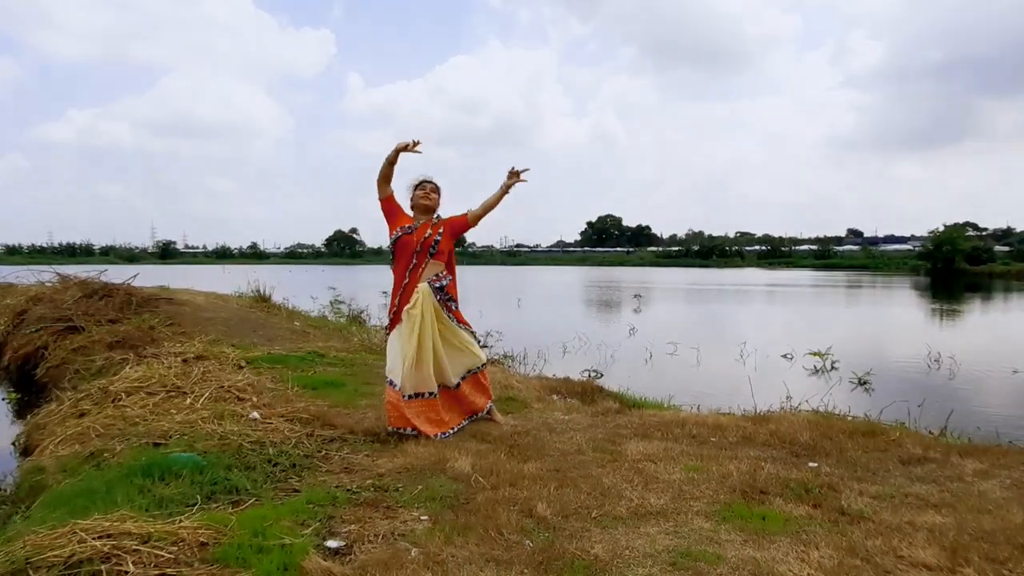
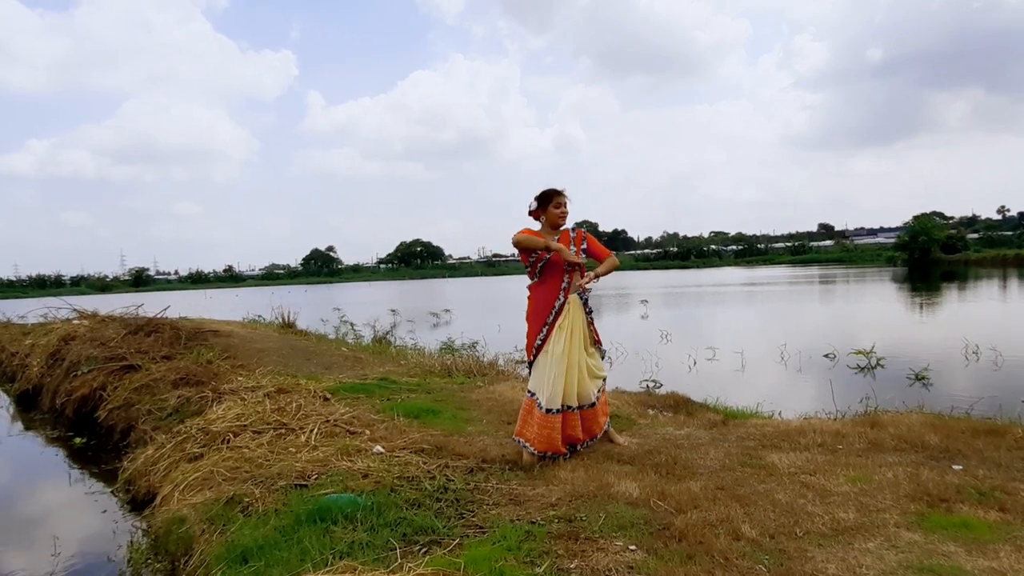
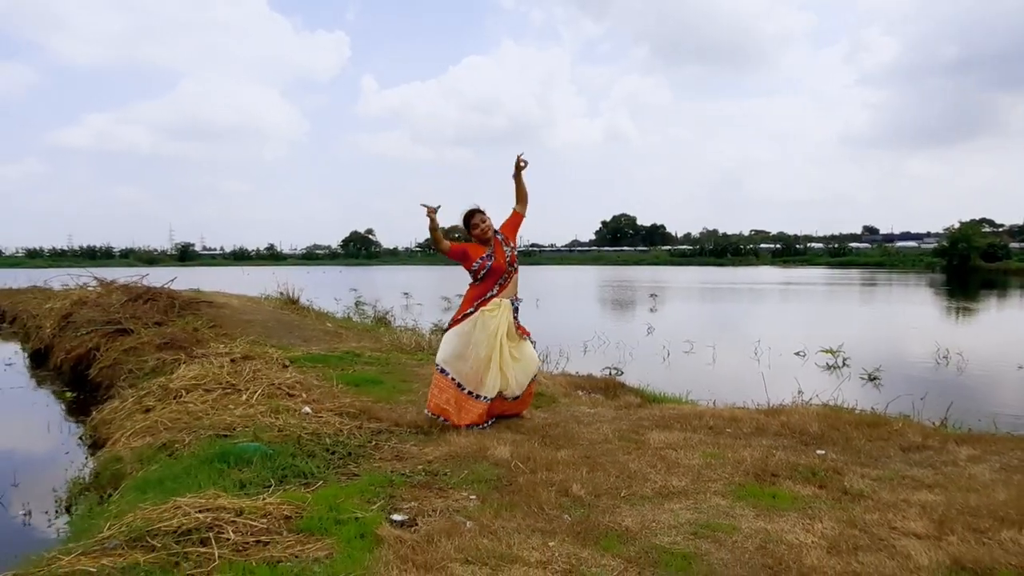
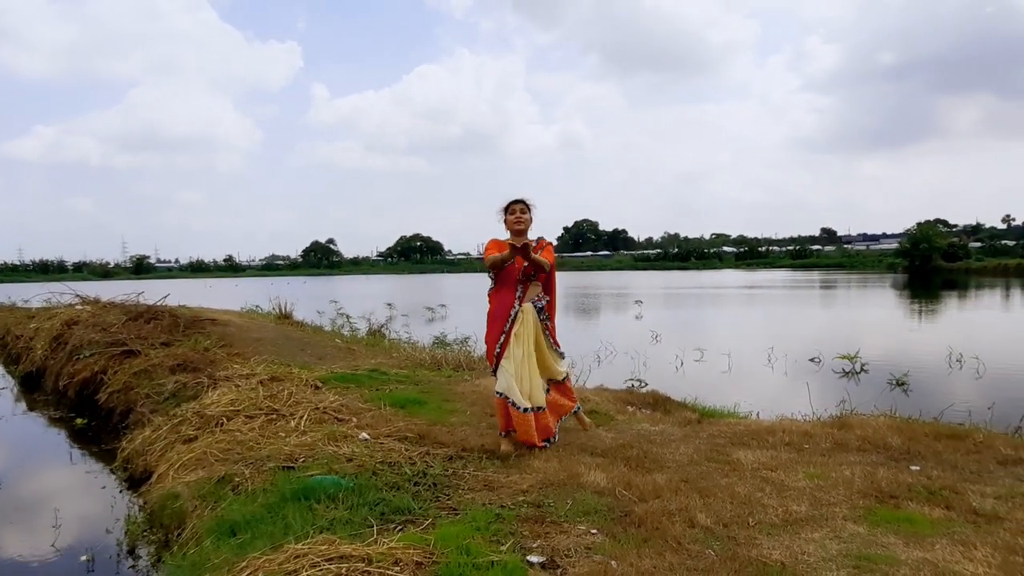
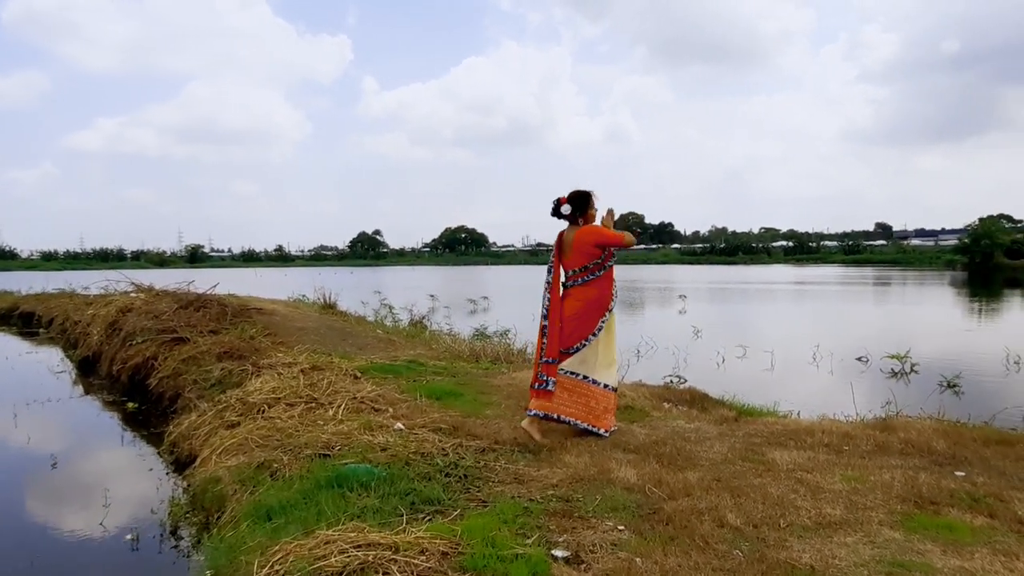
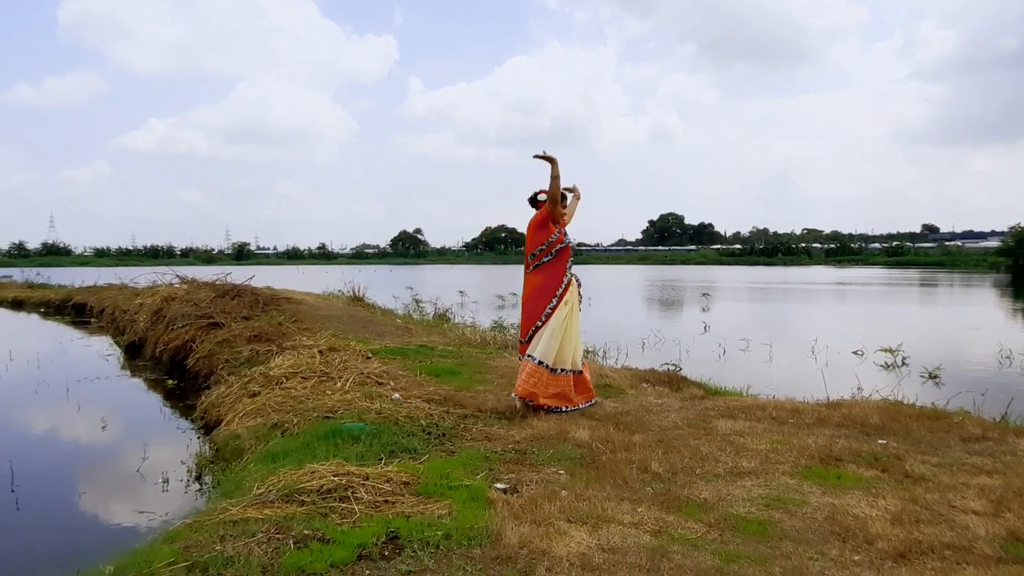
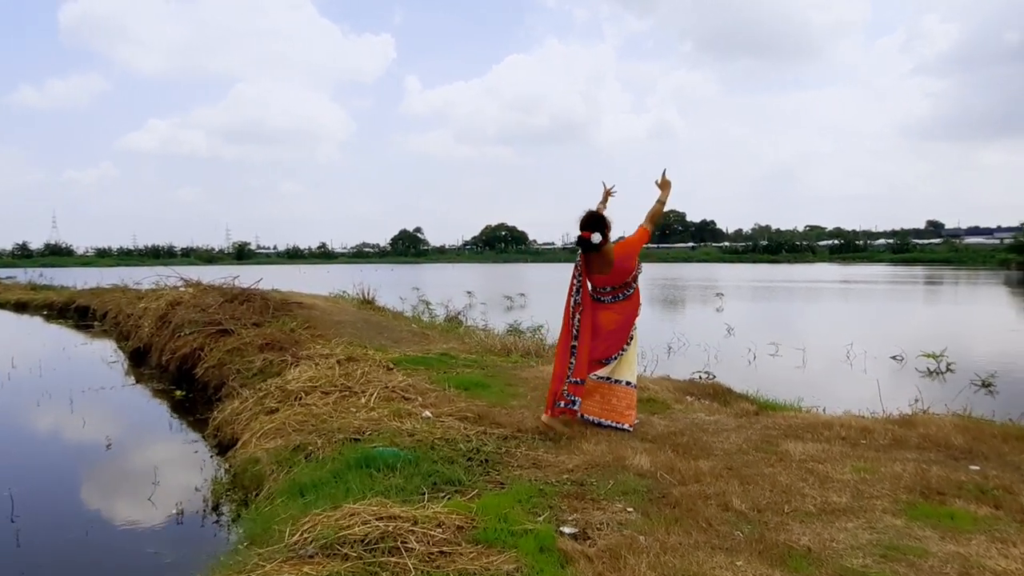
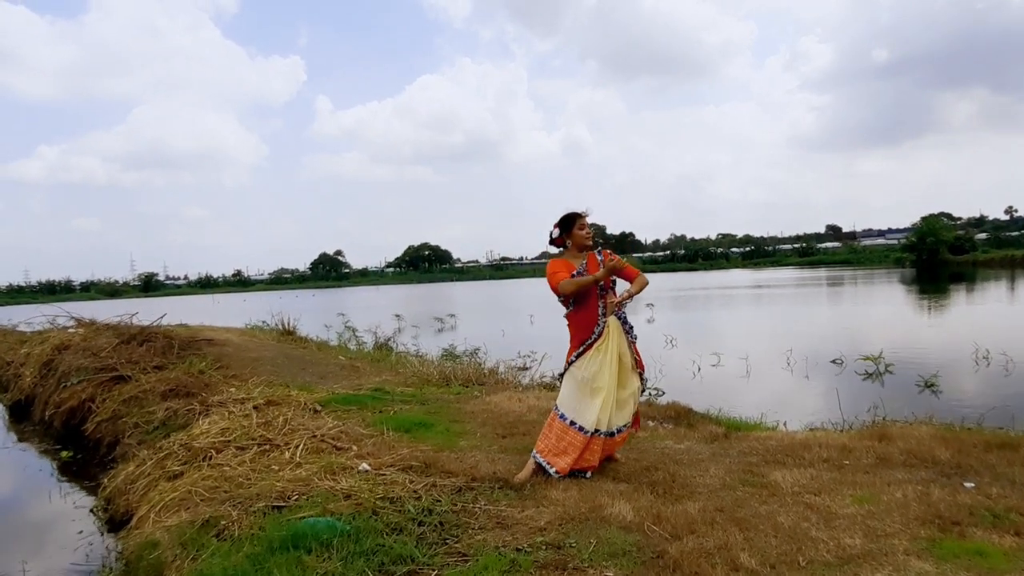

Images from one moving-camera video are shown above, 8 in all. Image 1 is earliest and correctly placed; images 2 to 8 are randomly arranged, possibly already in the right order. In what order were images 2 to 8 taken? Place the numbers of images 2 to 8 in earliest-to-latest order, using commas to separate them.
3, 6, 7, 5, 4, 2, 8
